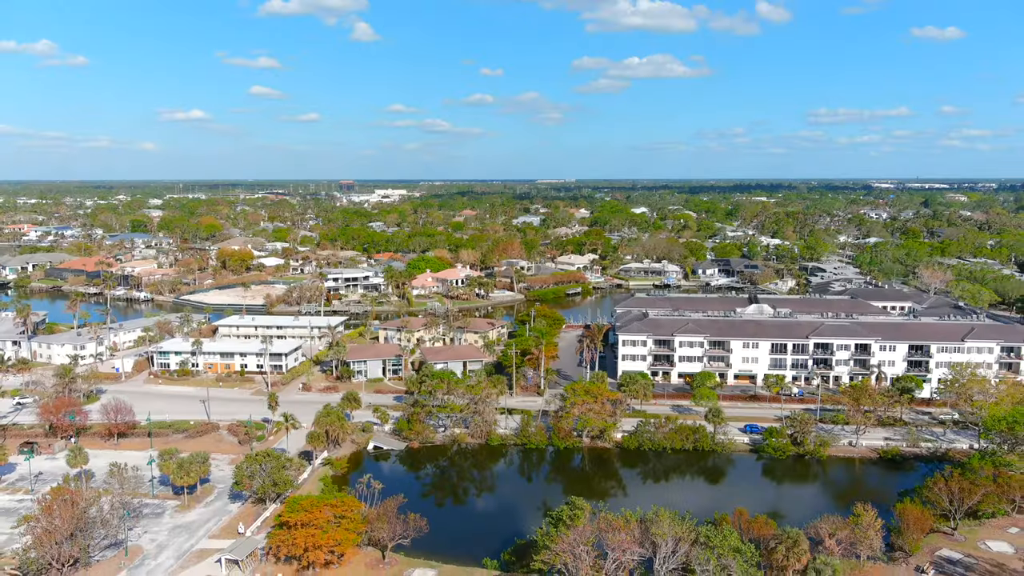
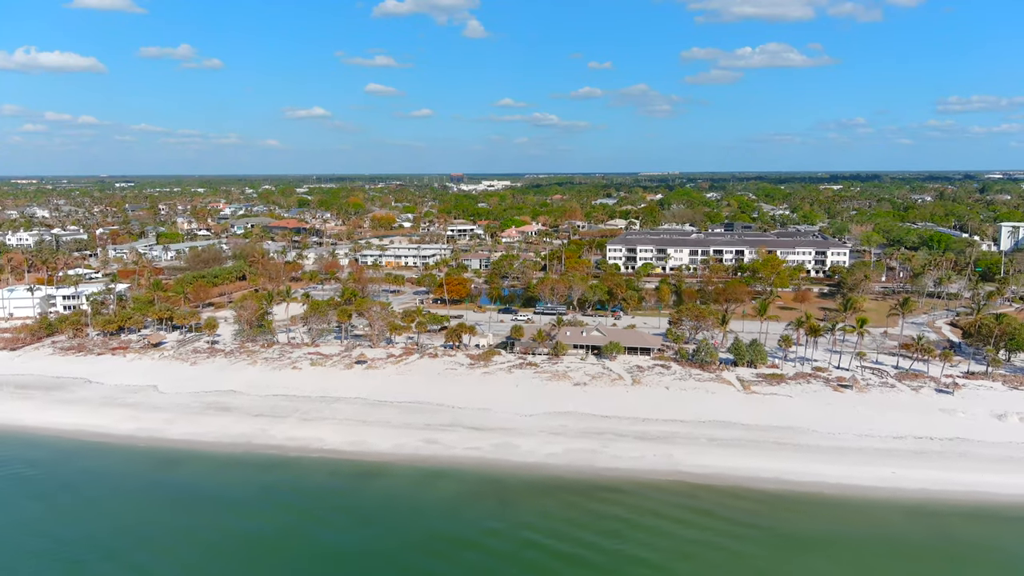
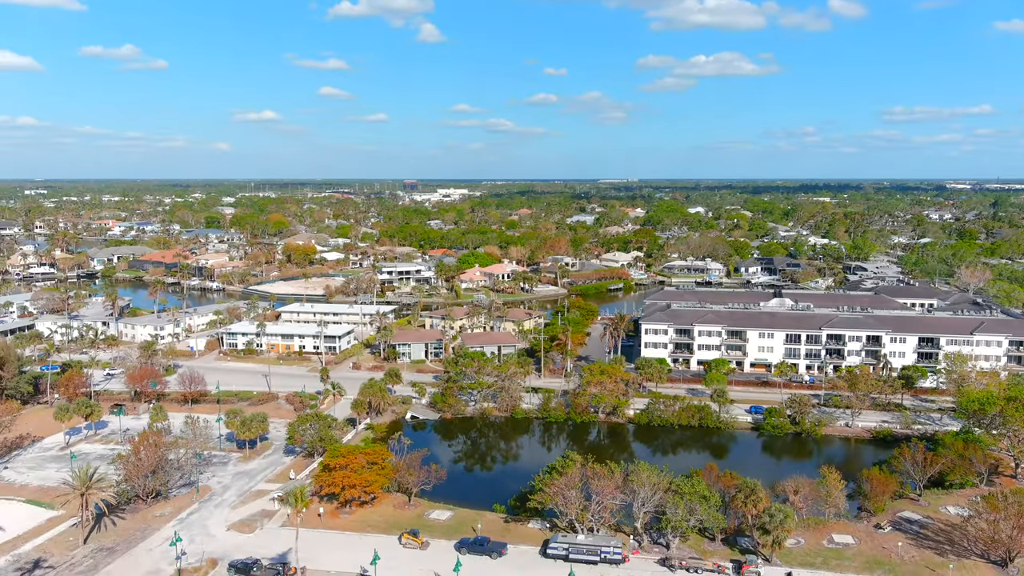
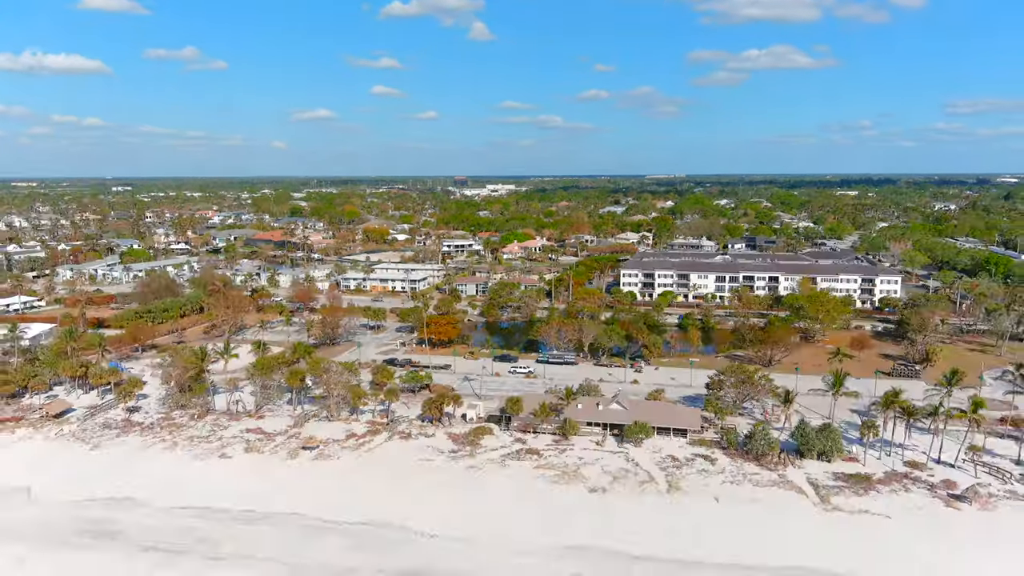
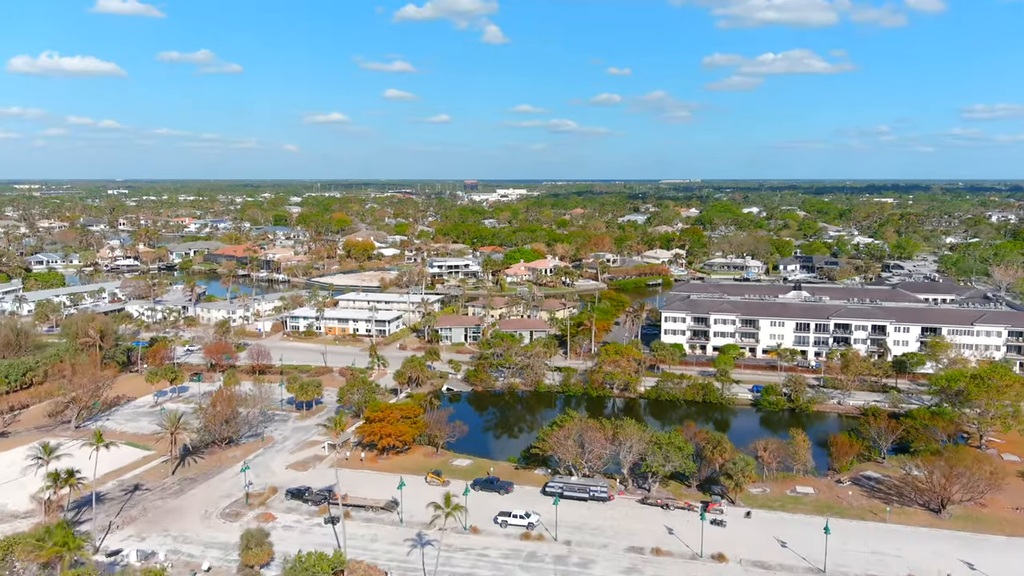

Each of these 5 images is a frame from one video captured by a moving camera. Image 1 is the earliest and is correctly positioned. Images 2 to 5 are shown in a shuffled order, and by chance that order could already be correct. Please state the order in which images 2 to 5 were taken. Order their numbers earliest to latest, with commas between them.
3, 5, 4, 2
